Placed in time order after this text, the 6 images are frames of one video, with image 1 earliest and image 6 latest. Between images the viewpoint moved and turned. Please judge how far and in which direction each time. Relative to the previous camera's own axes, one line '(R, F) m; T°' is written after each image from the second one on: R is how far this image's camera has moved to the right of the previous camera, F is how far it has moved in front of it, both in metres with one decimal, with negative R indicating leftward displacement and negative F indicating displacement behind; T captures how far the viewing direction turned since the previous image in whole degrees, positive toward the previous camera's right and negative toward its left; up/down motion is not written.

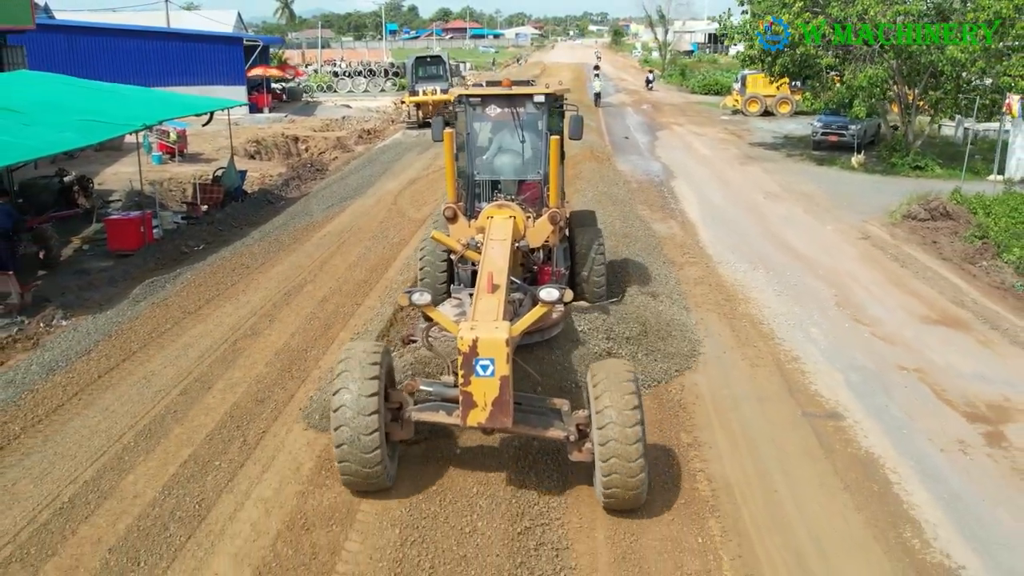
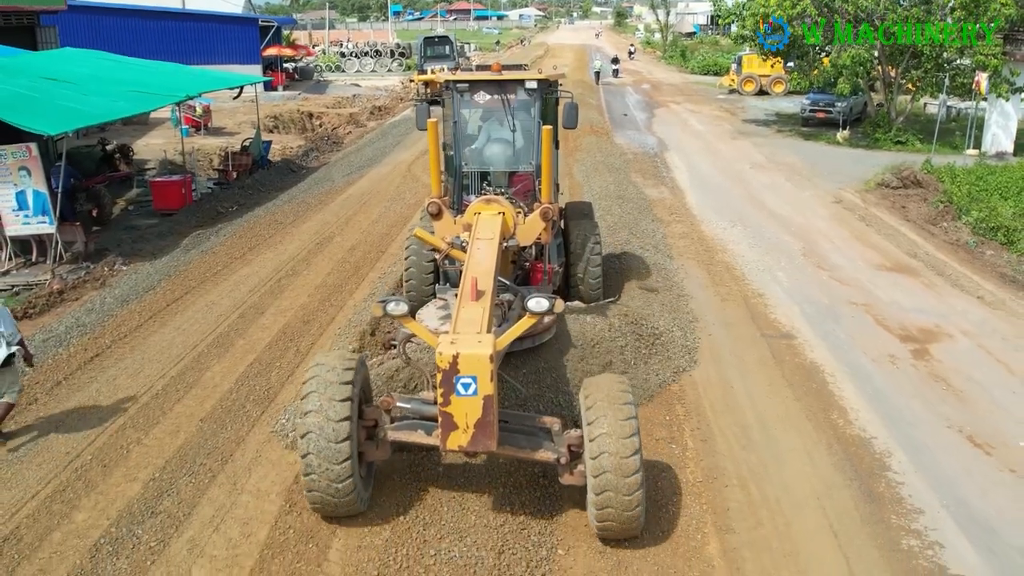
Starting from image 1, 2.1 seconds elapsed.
(0.0, -1.5) m; 0°
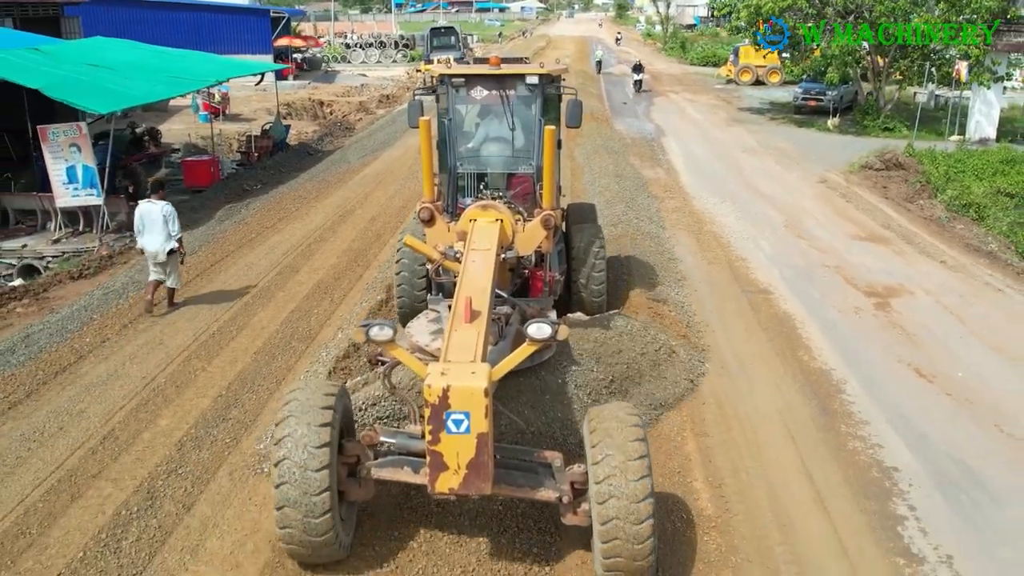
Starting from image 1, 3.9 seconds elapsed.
(-0.1, -1.1) m; 0°
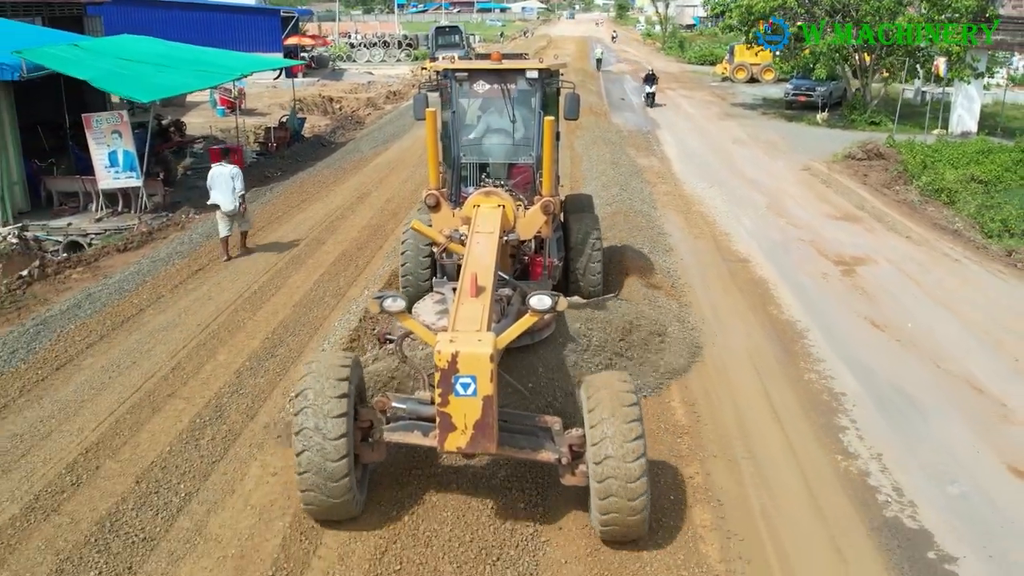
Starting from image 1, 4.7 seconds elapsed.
(0.0, -1.2) m; 0°
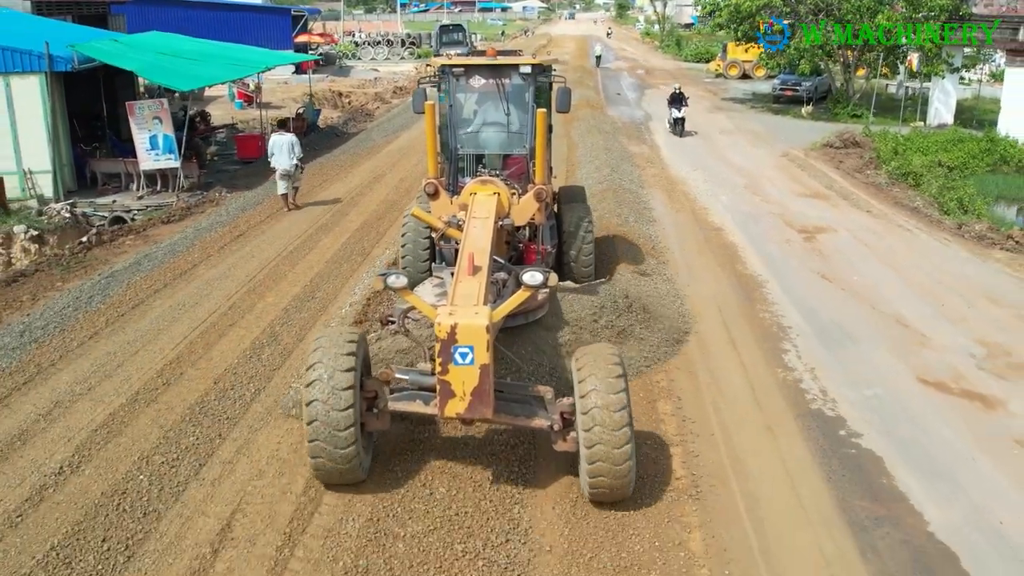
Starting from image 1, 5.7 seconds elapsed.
(0.0, -1.5) m; 0°
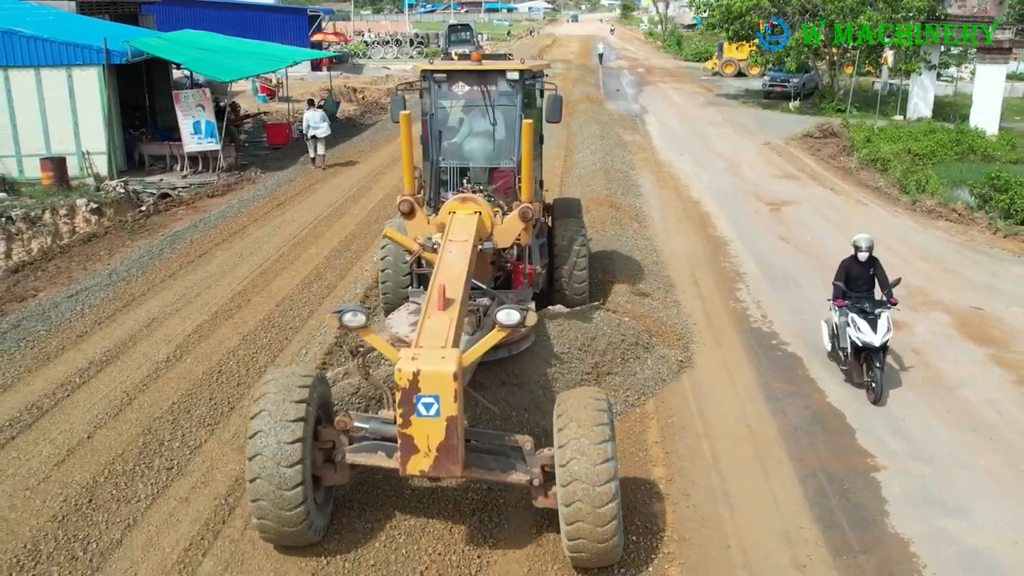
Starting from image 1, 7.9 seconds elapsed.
(0.0, -1.9) m; 0°
